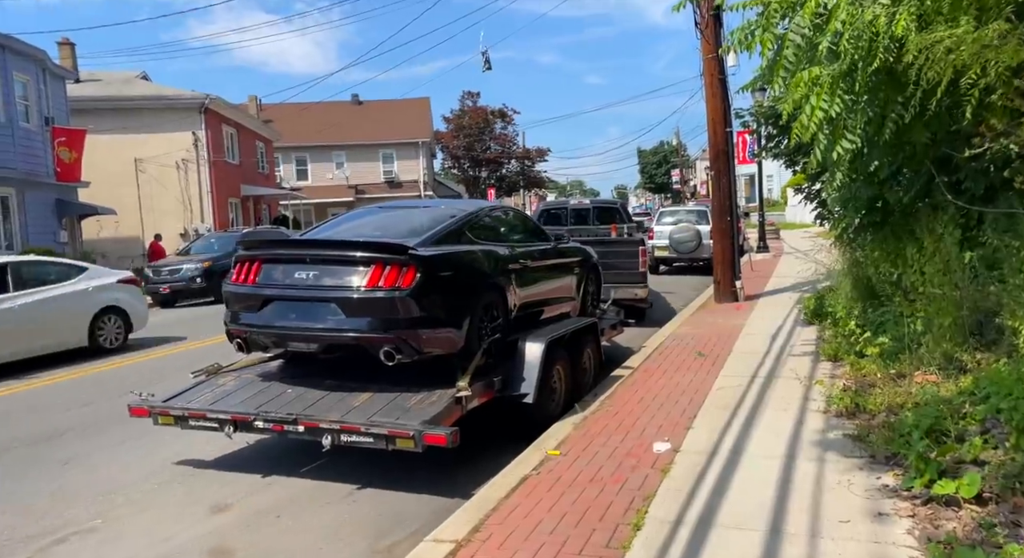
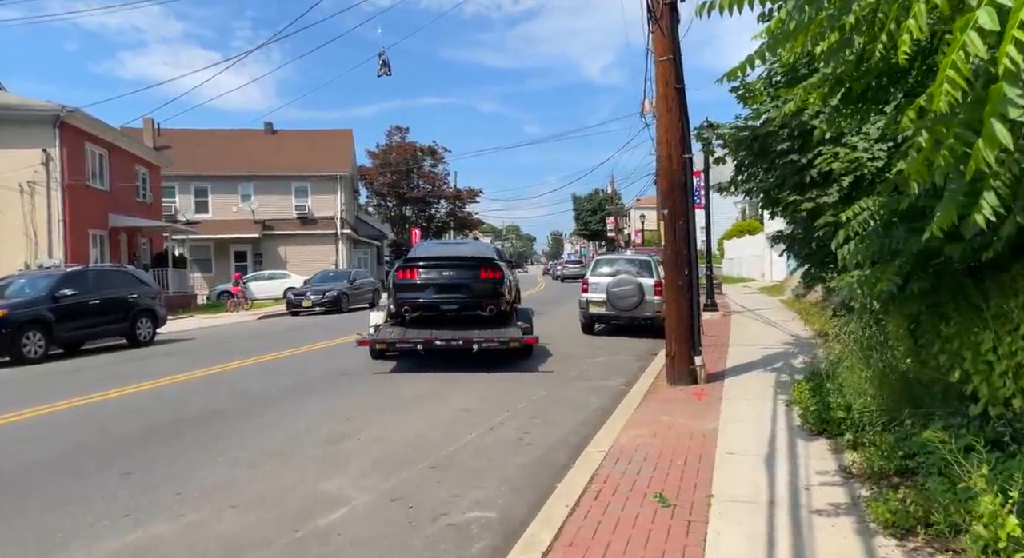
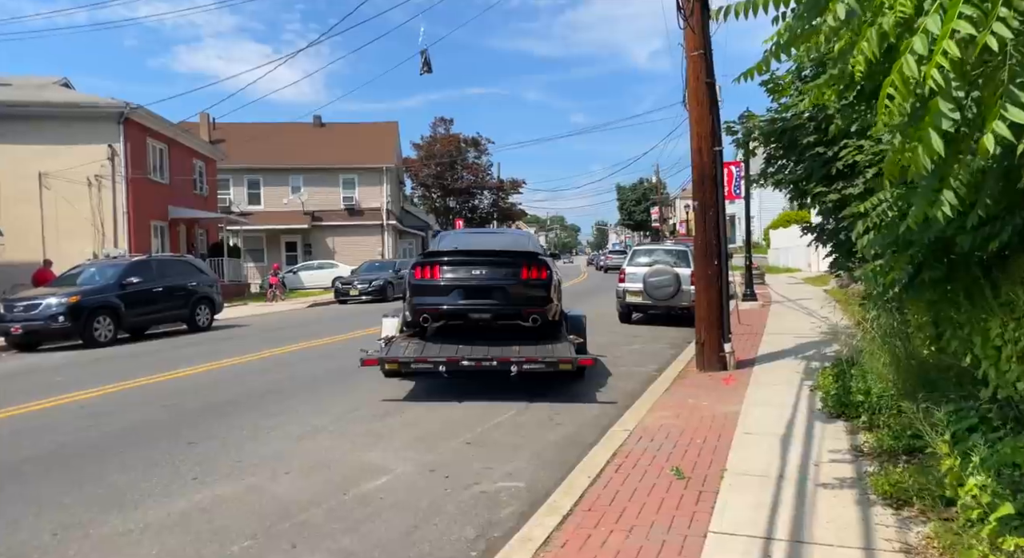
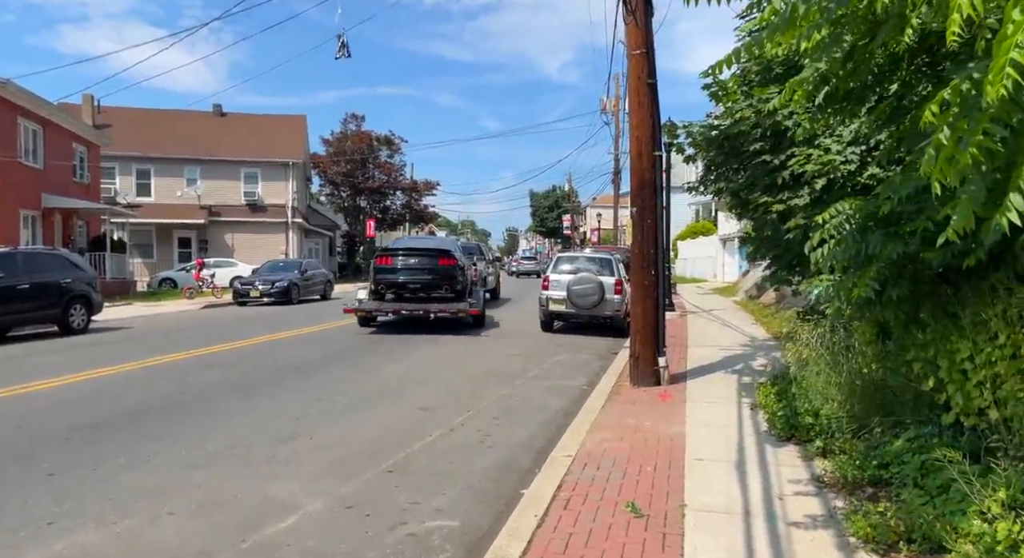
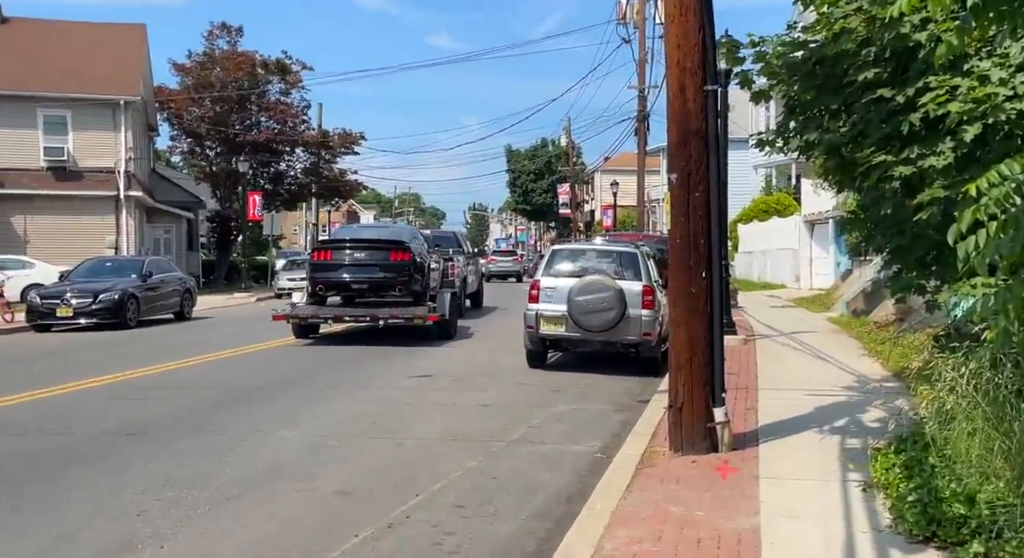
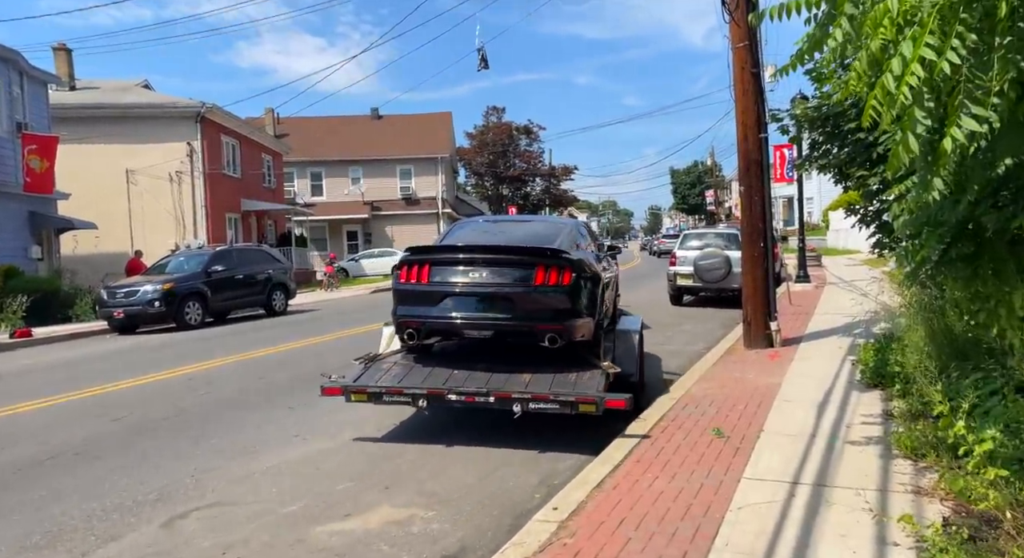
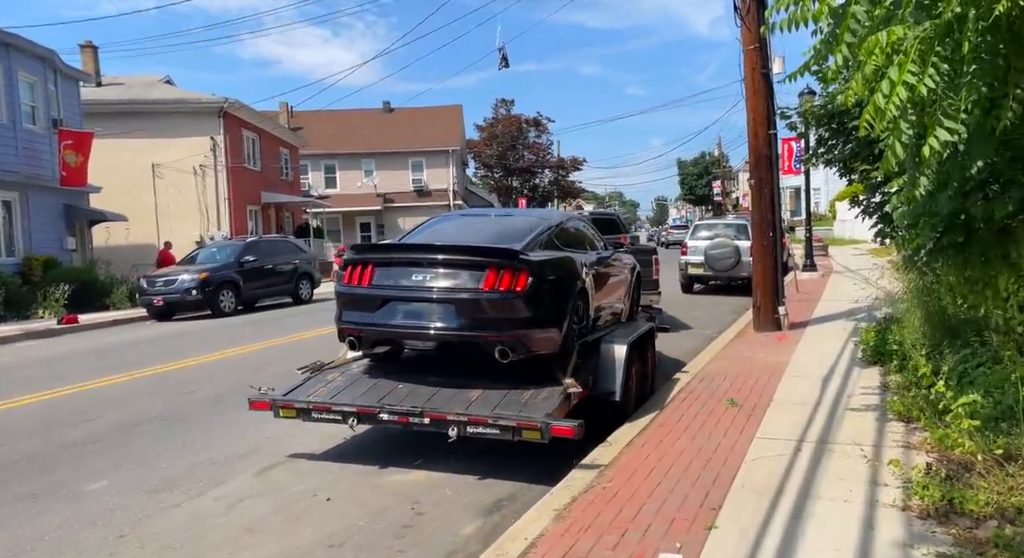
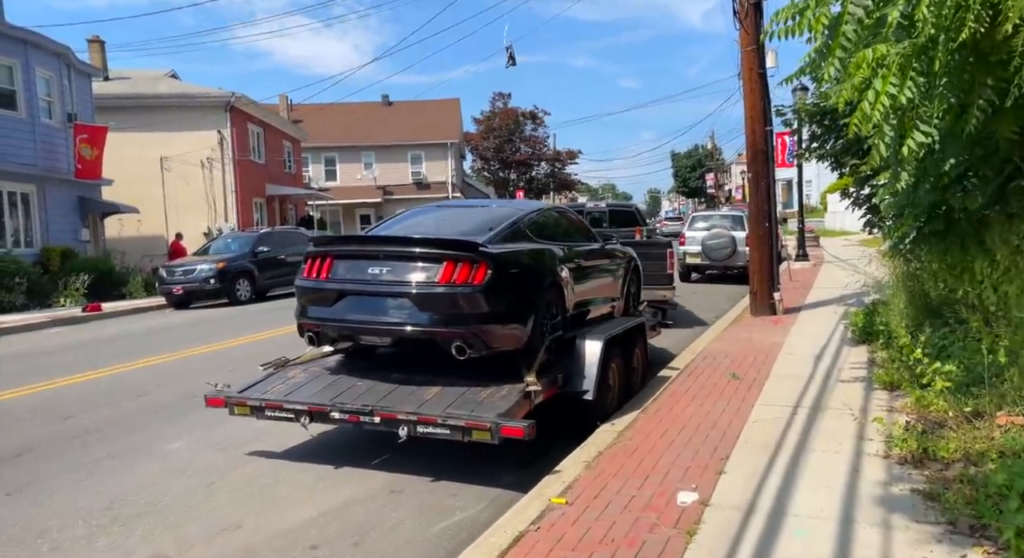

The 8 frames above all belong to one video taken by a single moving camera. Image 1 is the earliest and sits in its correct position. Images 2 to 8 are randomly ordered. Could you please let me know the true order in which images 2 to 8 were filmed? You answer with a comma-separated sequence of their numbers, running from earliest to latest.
8, 7, 6, 3, 2, 4, 5
